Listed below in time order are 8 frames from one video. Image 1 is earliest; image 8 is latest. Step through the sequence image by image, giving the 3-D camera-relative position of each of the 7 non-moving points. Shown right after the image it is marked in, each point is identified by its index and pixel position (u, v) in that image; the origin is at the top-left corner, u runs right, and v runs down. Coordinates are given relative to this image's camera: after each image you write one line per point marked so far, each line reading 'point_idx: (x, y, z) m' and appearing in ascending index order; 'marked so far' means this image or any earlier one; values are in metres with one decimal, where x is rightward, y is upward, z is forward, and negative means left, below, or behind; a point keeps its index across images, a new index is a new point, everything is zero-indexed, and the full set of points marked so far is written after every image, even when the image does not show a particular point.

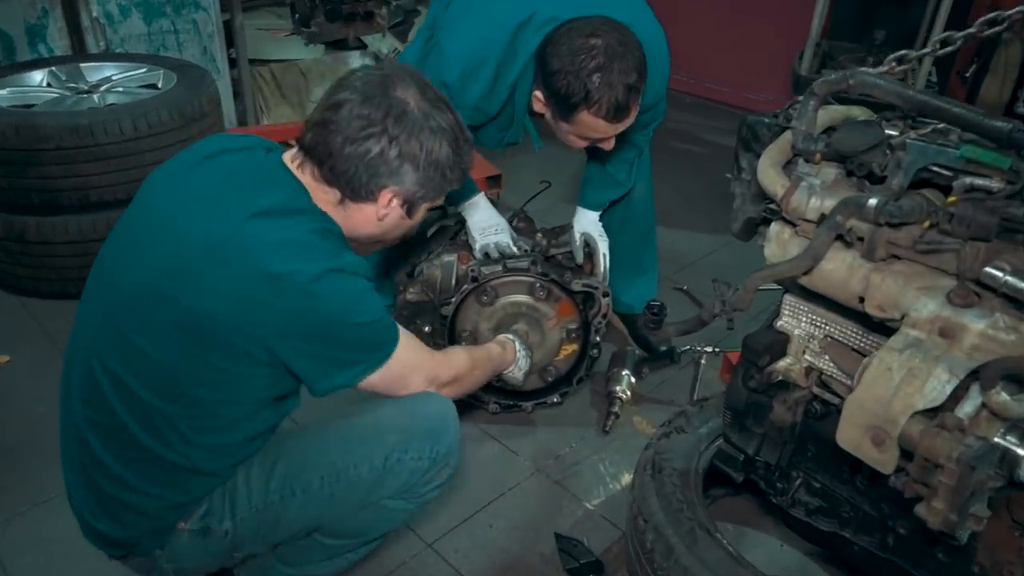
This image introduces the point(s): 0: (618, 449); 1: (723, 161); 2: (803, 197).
0: (+0.4, -0.6, +3.1) m
1: (+1.5, +0.9, +5.4) m
2: (+0.7, +0.2, +1.8) m
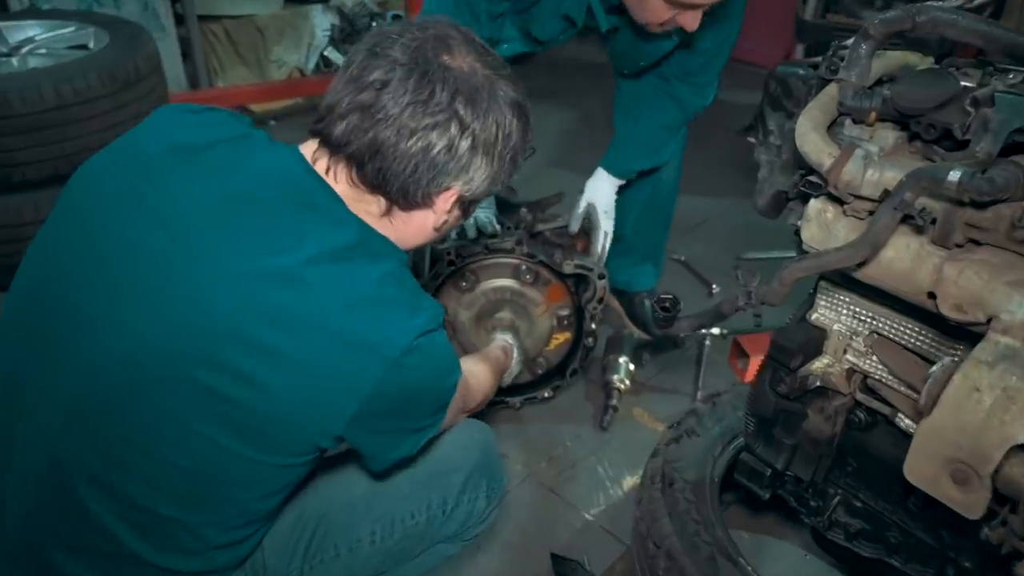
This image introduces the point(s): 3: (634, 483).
0: (+0.4, -0.6, +2.8) m
1: (+1.3, +1.1, +5.0) m
2: (+0.6, +0.2, +1.4) m
3: (+0.4, -0.7, +2.6) m
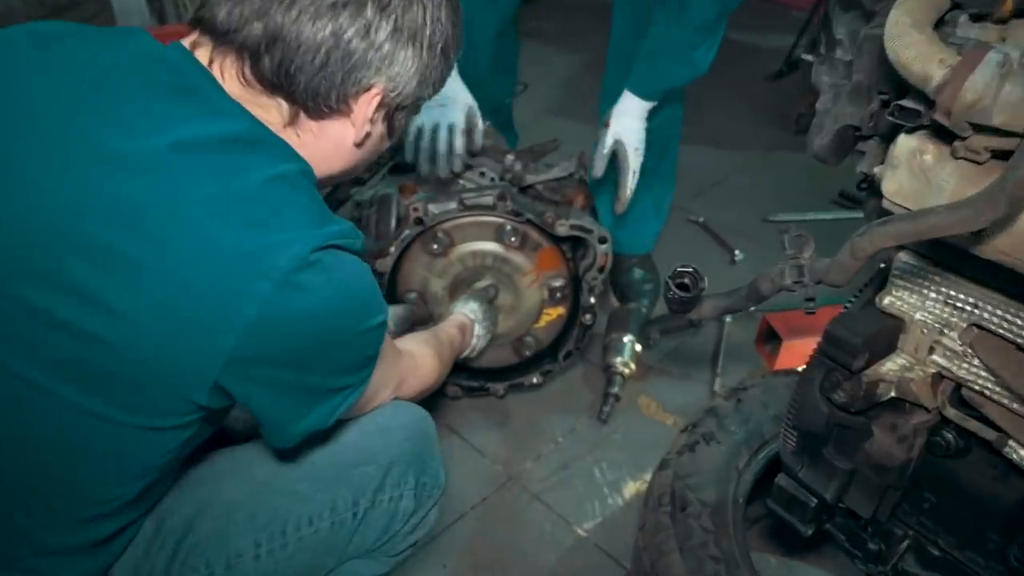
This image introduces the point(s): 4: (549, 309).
0: (+0.3, -0.5, +2.3) m
1: (+1.3, +1.3, +4.4) m
2: (+0.6, +0.3, +0.9) m
3: (+0.4, -0.6, +2.2) m
4: (+0.1, -0.1, +2.3) m
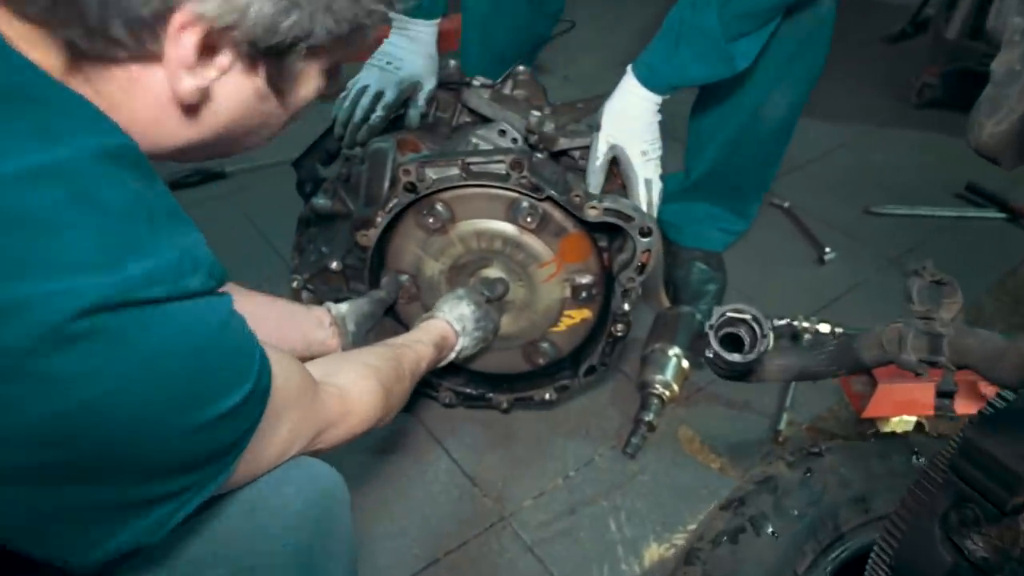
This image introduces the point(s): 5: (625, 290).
0: (+0.3, -0.5, +1.8) m
1: (+1.7, +1.3, +3.7) m
2: (+0.5, +0.1, +0.4) m
3: (+0.3, -0.6, +1.7) m
4: (+0.1, -0.1, +1.8) m
5: (+0.3, 0.0, +1.7) m
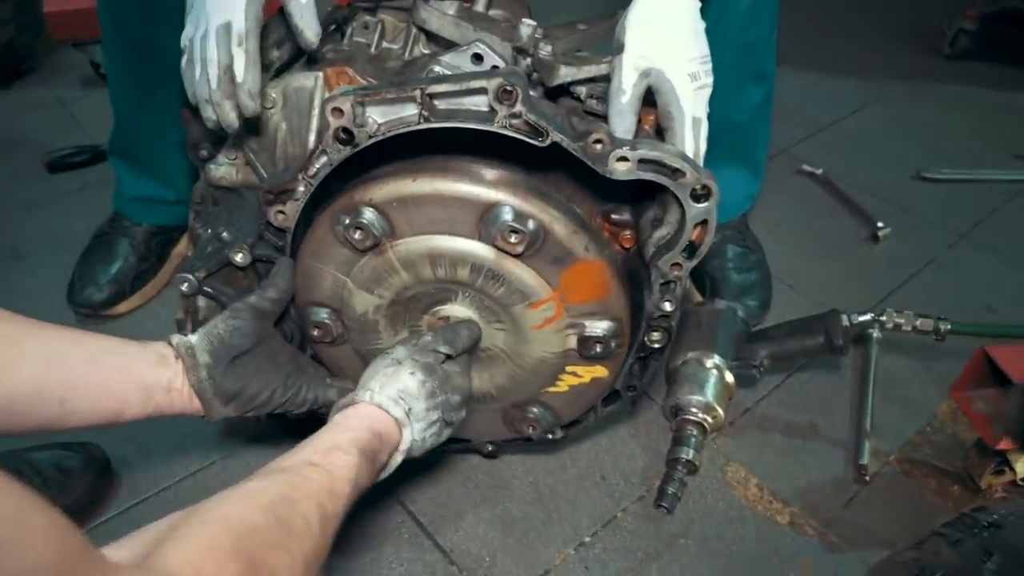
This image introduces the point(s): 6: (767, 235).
0: (+0.3, -0.5, +1.3) m
1: (+1.5, +1.4, +3.3) m
2: (+0.6, +0.2, -0.1) m
3: (+0.3, -0.6, +1.2) m
4: (+0.1, 0.0, +1.3) m
5: (+0.2, 0.0, +1.2) m
6: (+0.7, +0.1, +1.9) m
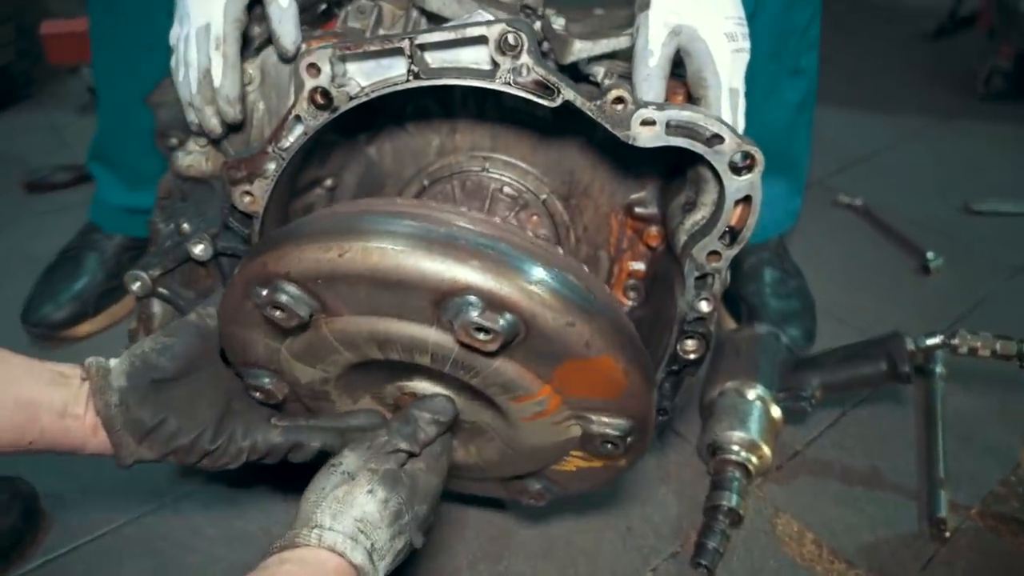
0: (+0.3, -0.5, +1.1) m
1: (+1.6, +1.1, +3.2) m
2: (+0.5, +0.3, -0.3) m
3: (+0.3, -0.6, +0.9) m
4: (+0.1, 0.0, +1.1) m
5: (+0.2, 0.0, +1.0) m
6: (+0.7, +0.1, +1.8) m
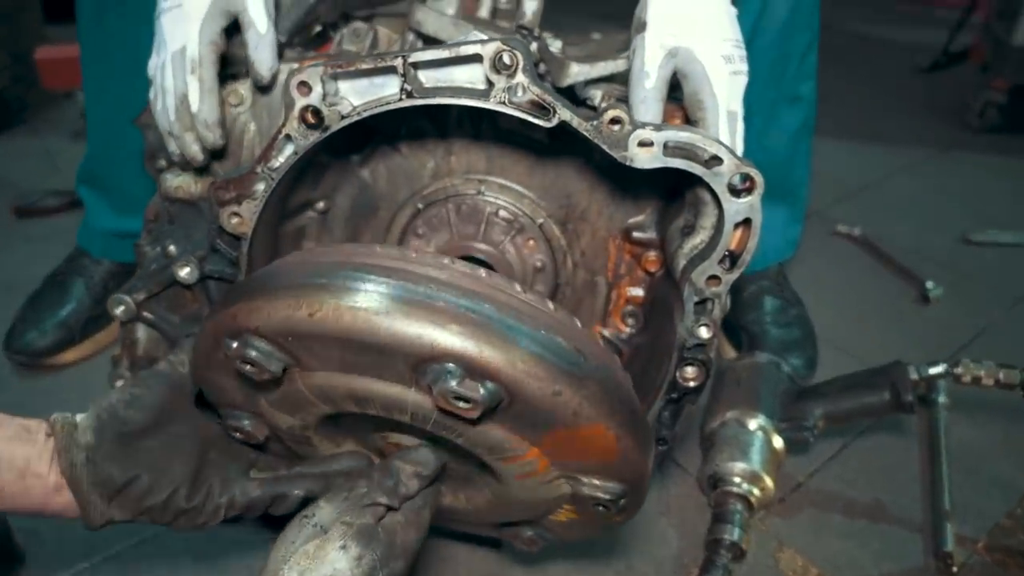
0: (+0.3, -0.5, +1.0) m
1: (+1.5, +1.0, +3.2) m
2: (+0.6, +0.3, -0.3) m
3: (+0.3, -0.6, +0.9) m
4: (+0.1, -0.1, +1.0) m
5: (+0.2, 0.0, +1.0) m
6: (+0.7, 0.0, +1.7) m
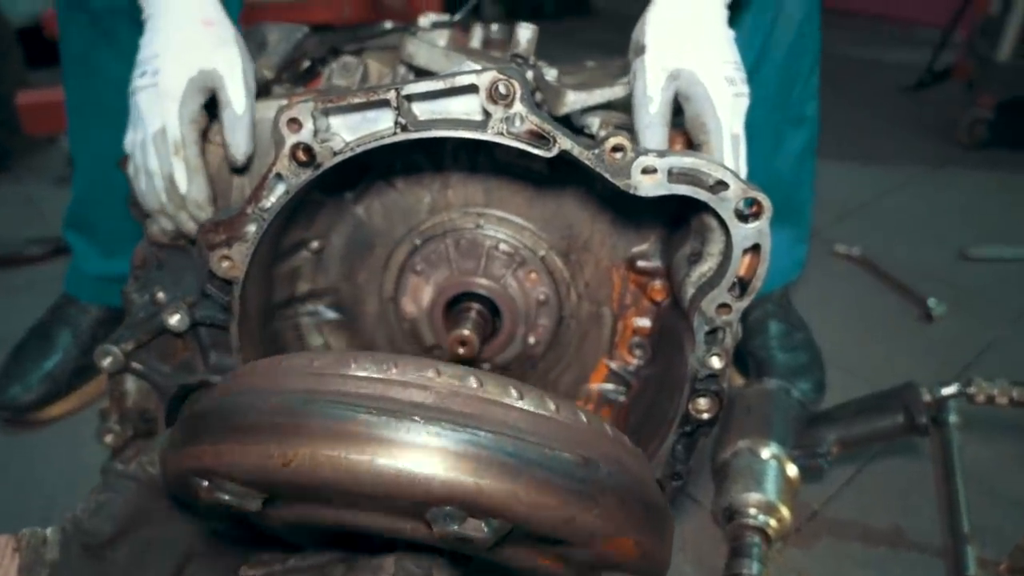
0: (+0.3, -0.5, +1.0) m
1: (+1.5, +0.9, +3.2) m
2: (+0.6, +0.4, -0.3) m
3: (+0.4, -0.6, +0.8) m
4: (+0.1, -0.1, +1.0) m
5: (+0.2, -0.1, +1.0) m
6: (+0.7, -0.1, +1.7) m
